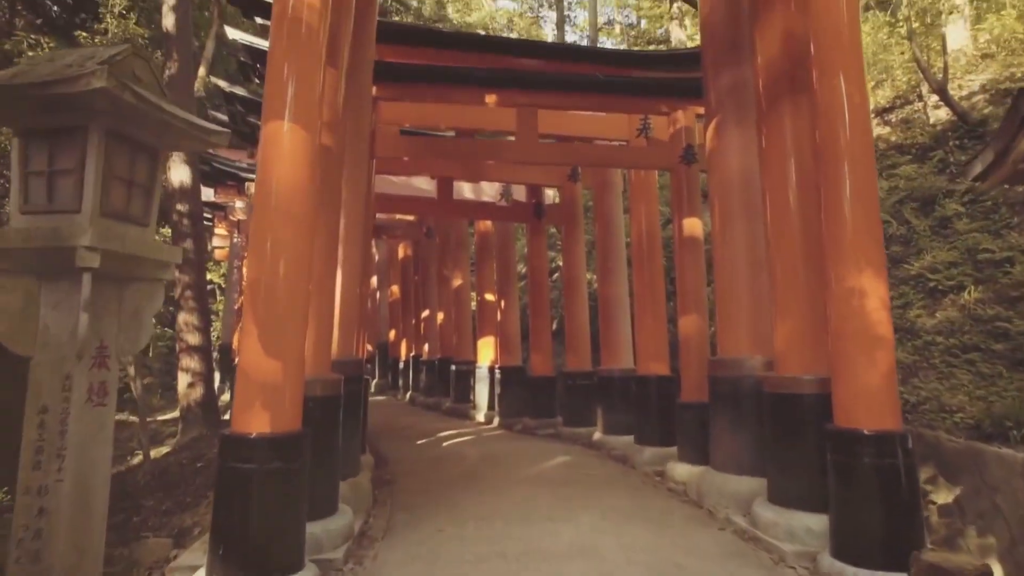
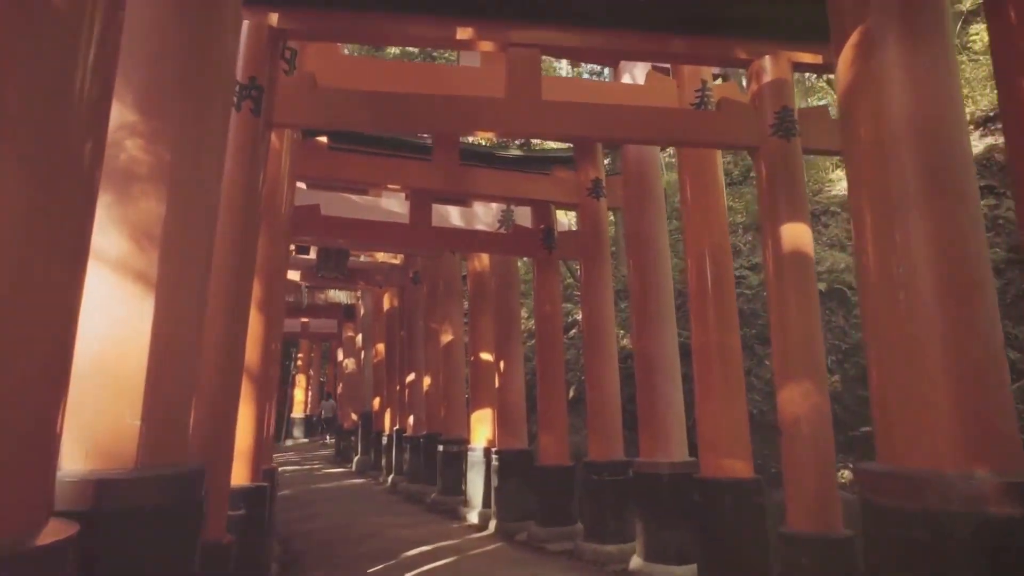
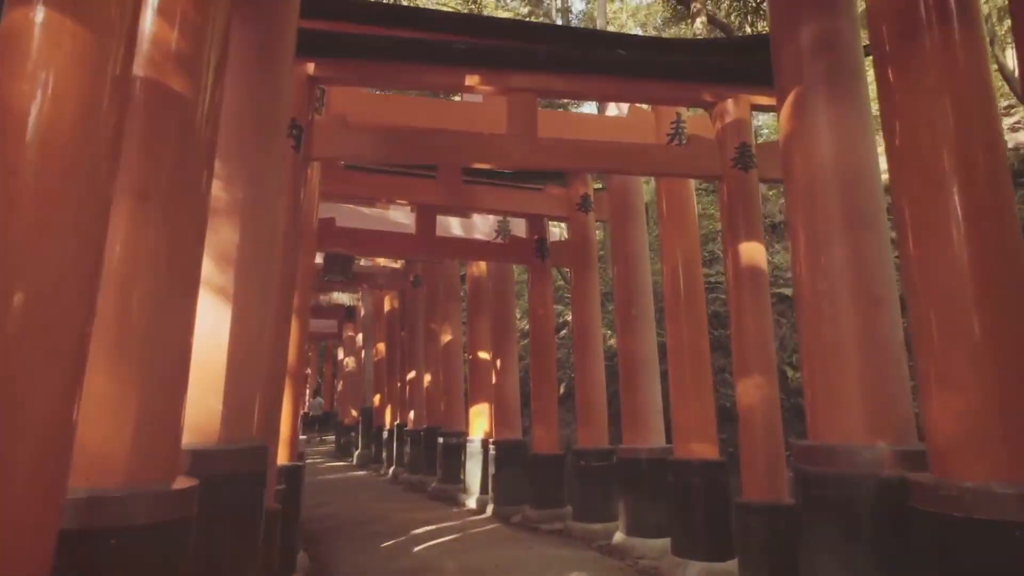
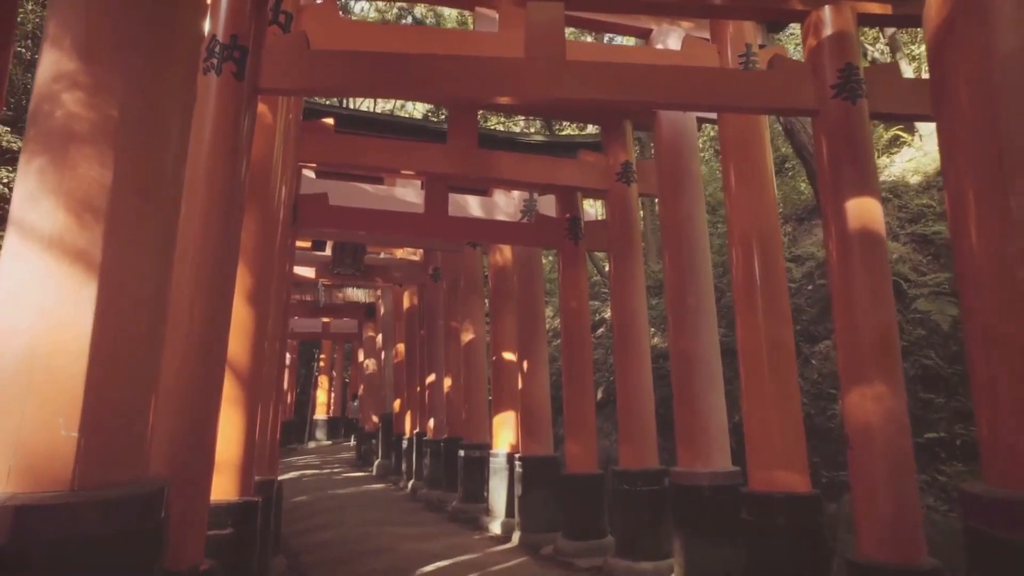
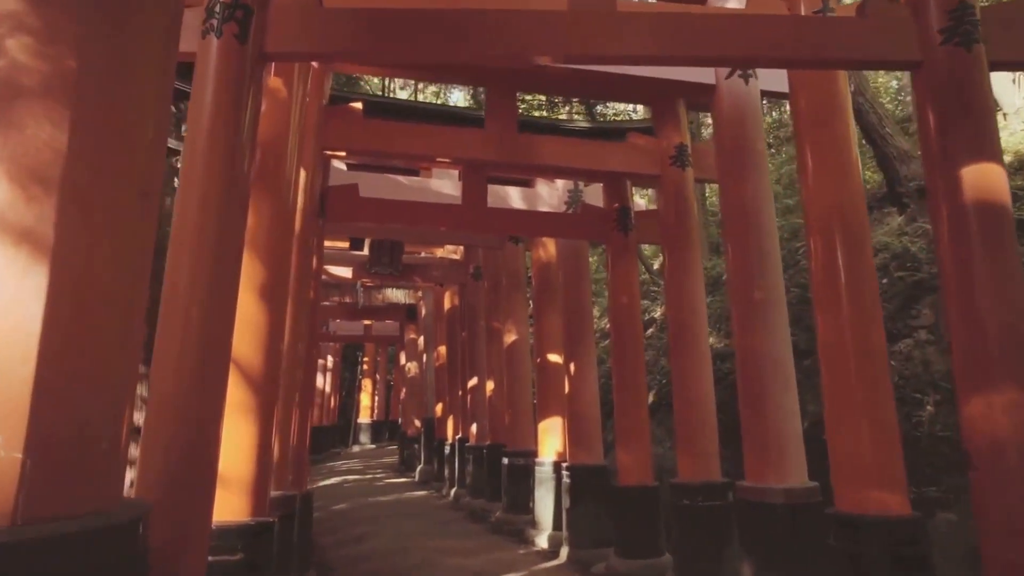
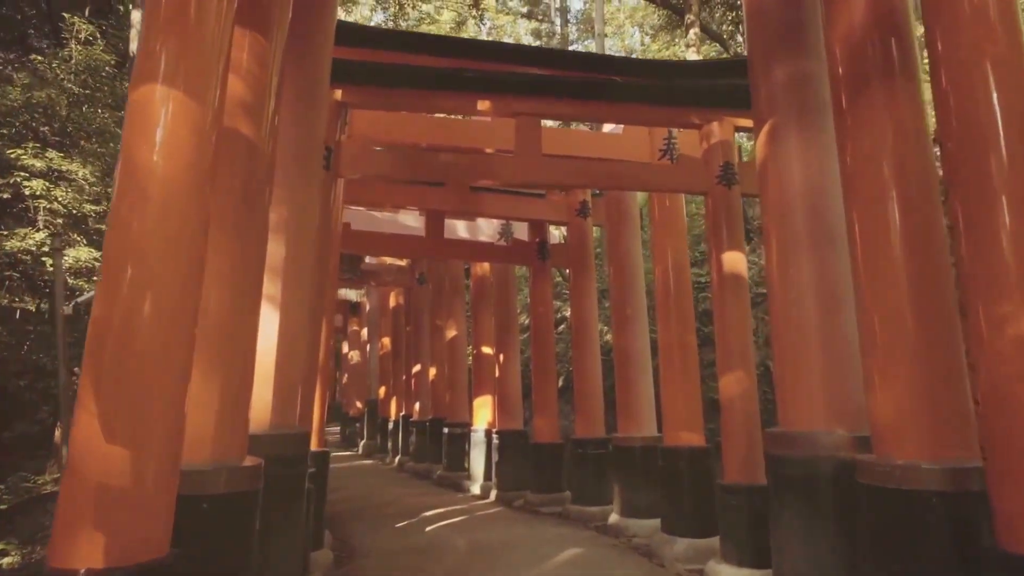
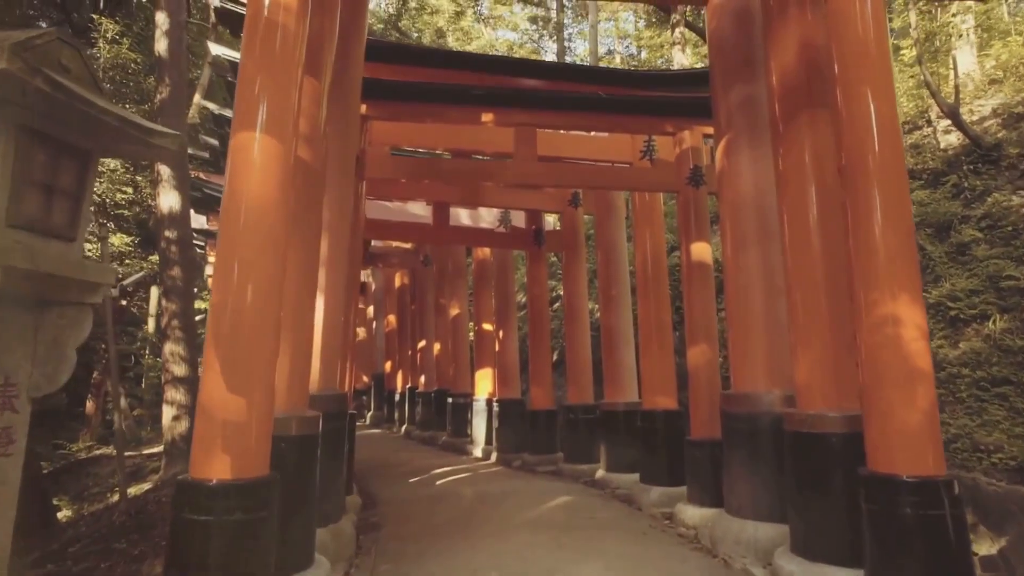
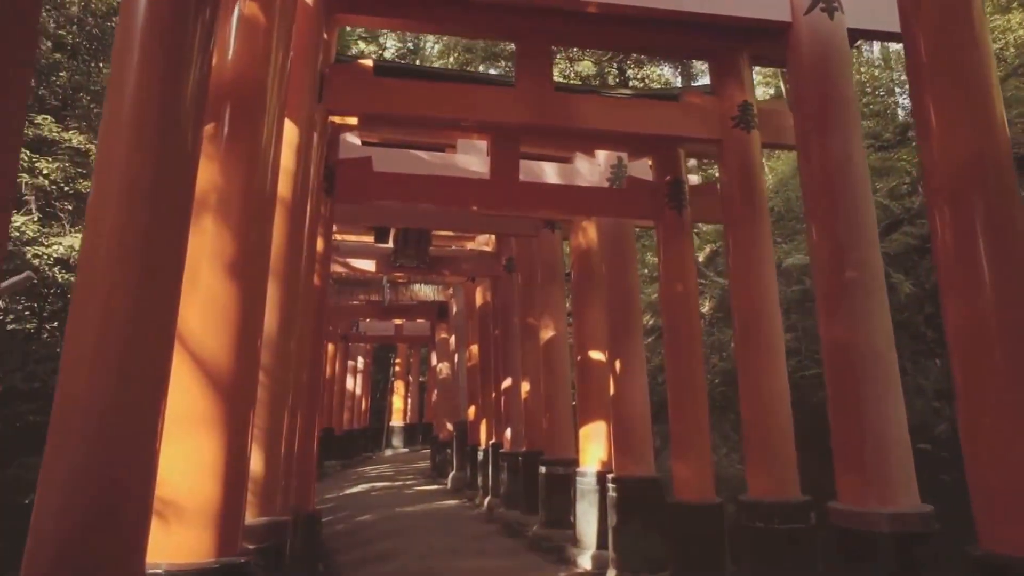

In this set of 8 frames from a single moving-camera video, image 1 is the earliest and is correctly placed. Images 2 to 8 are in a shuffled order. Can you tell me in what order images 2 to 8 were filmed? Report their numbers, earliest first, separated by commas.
7, 6, 3, 2, 4, 5, 8
